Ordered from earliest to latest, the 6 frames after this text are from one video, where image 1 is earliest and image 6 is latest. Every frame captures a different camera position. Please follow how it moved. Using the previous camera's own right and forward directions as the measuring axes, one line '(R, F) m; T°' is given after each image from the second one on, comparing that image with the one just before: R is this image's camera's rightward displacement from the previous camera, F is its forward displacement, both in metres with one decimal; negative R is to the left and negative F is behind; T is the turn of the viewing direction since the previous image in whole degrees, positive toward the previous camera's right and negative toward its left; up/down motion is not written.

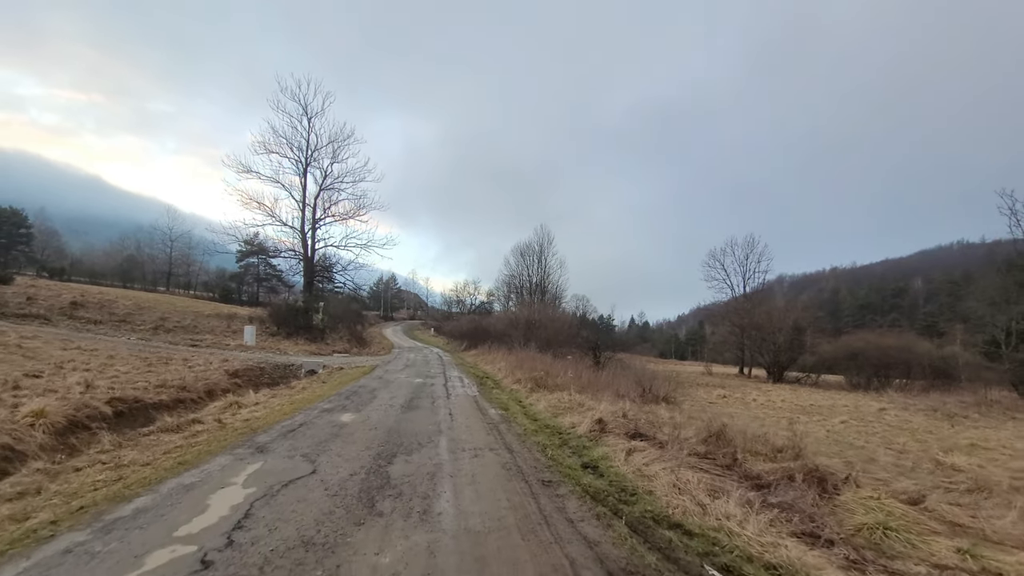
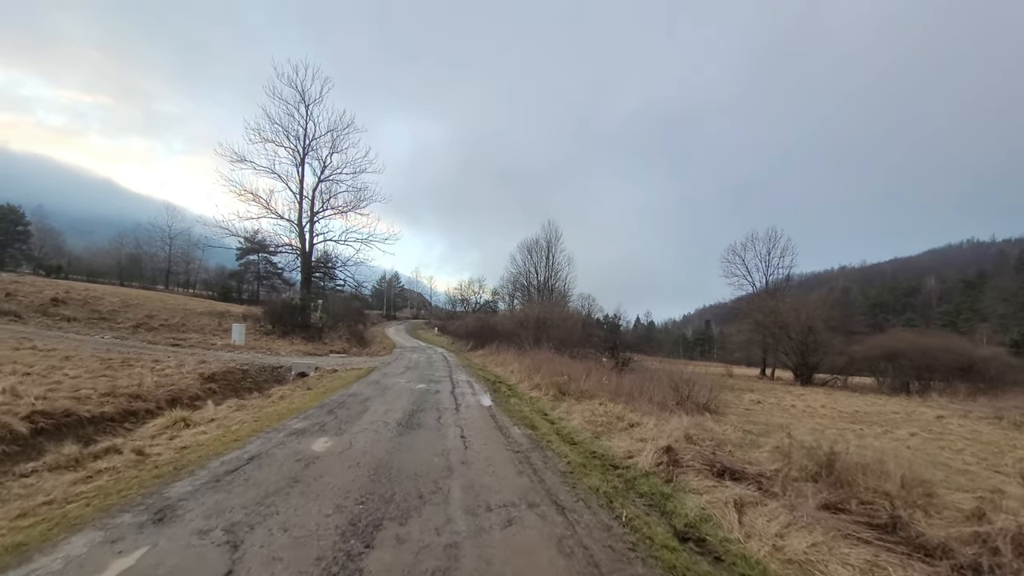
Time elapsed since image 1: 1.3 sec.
(-0.5, +2.3) m; 0°
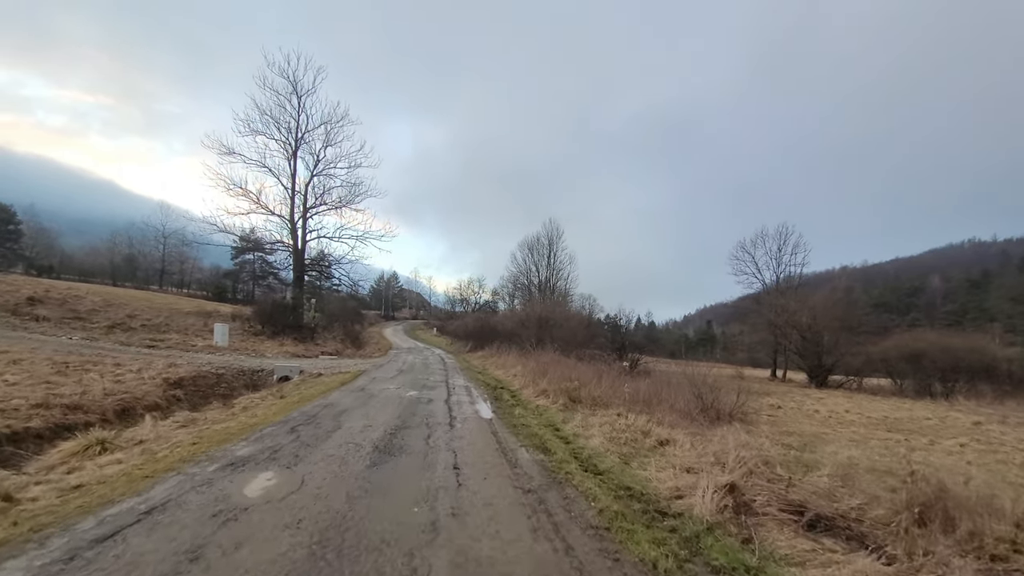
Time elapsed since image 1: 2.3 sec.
(-0.1, +1.6) m; 0°
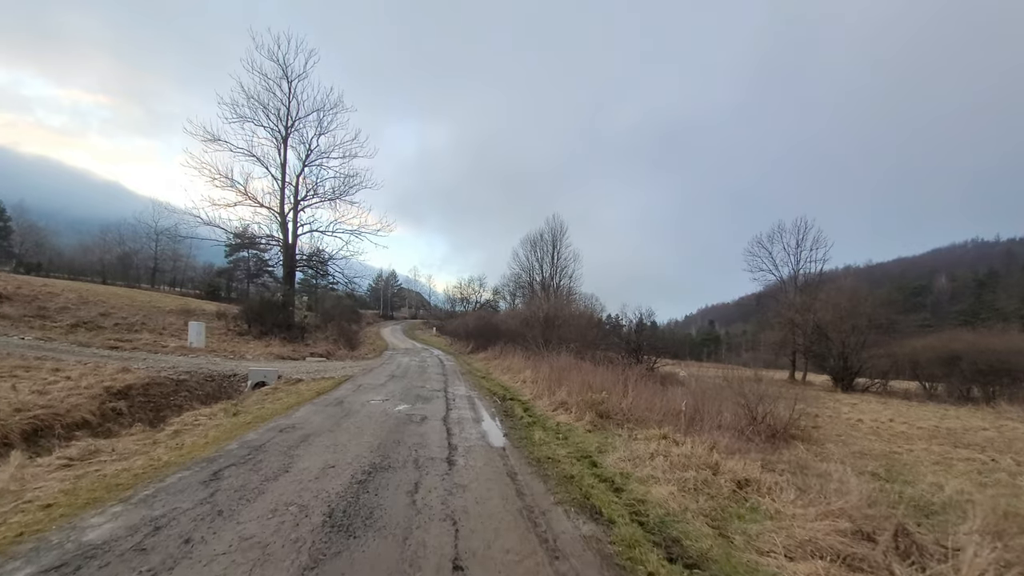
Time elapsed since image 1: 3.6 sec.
(-0.3, +2.2) m; 0°
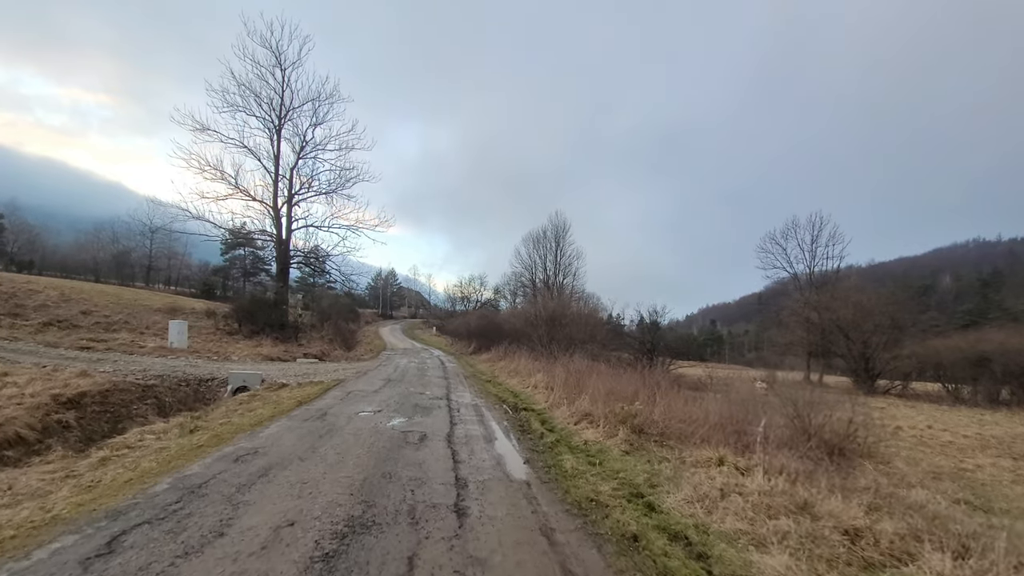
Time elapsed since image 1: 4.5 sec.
(-0.3, +1.5) m; 0°
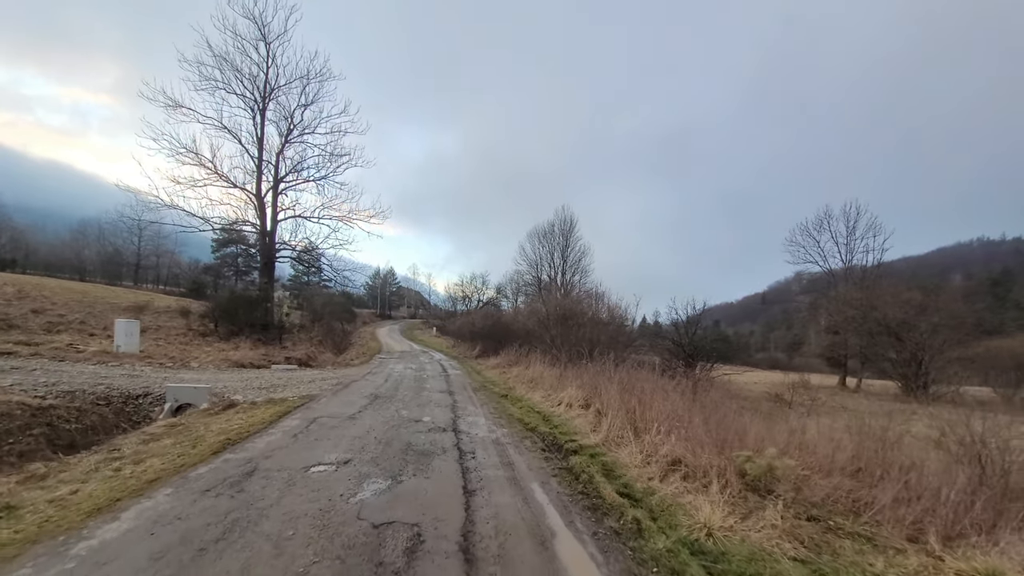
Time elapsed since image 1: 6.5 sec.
(-0.6, +3.1) m; 0°
